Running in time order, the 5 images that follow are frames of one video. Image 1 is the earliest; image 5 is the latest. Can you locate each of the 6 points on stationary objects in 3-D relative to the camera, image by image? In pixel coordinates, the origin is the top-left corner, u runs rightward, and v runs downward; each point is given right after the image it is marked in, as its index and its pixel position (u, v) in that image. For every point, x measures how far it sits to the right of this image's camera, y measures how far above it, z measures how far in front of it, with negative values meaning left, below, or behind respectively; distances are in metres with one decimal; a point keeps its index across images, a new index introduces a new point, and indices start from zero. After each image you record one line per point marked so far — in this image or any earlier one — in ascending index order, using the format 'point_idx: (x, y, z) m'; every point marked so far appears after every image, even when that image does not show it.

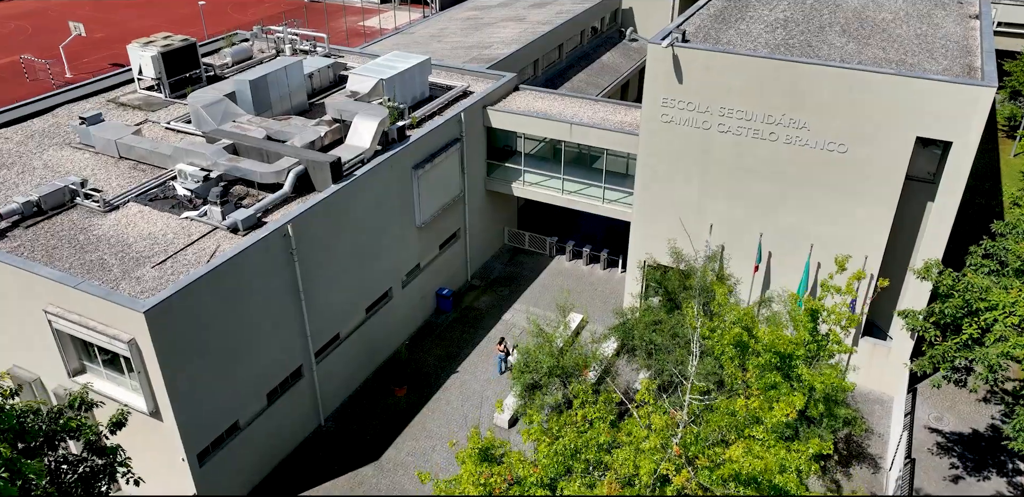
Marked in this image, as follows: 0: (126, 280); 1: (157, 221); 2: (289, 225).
0: (-8.3, -0.7, +17.2) m
1: (-8.7, +0.7, +19.5) m
2: (-5.4, +0.6, +19.1) m
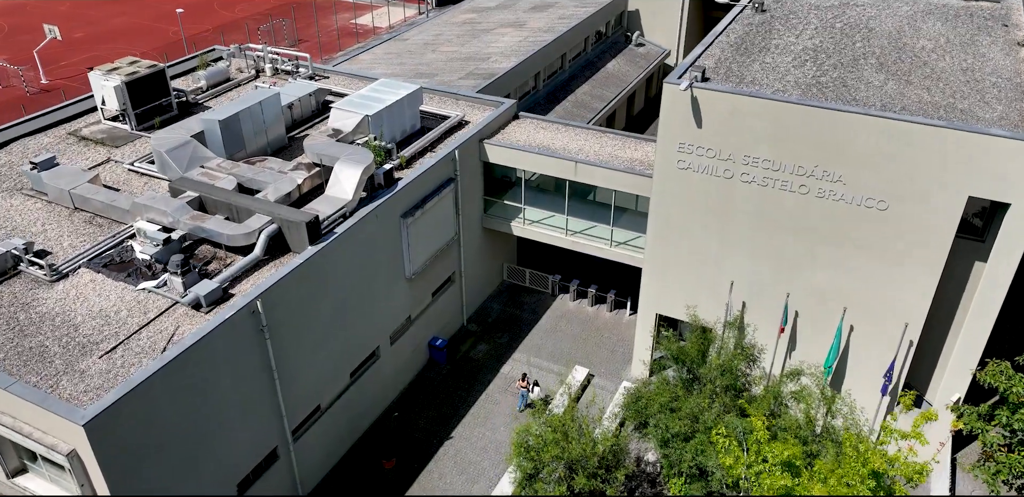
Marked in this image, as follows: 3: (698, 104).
0: (-8.4, -2.4, +15.0) m
1: (-8.7, -0.9, +17.3) m
2: (-5.4, -1.1, +16.9) m
3: (+4.5, +3.5, +19.3) m
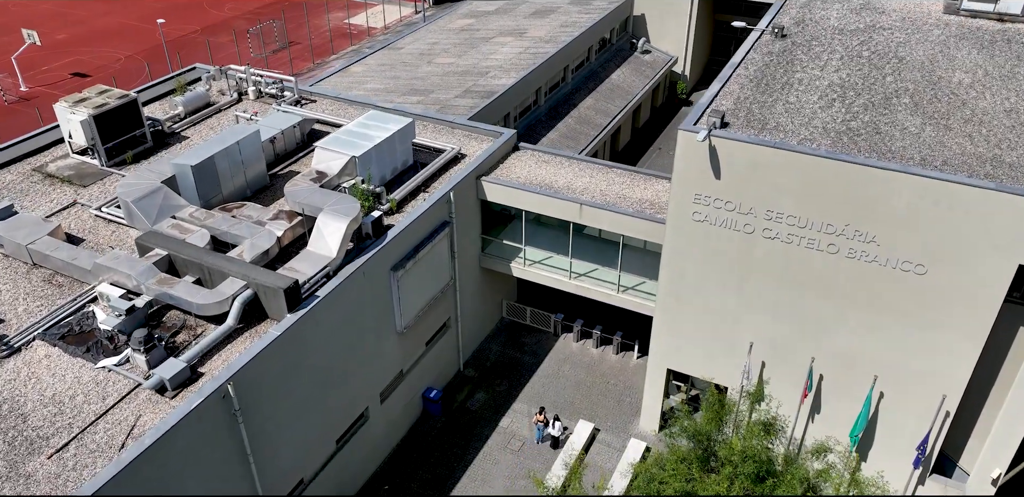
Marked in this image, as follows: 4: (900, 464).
0: (-8.4, -3.9, +13.3) m
1: (-8.8, -2.4, +15.6) m
2: (-5.4, -2.6, +15.2) m
3: (+4.5, +2.1, +17.5) m
4: (+9.3, -5.2, +19.1) m
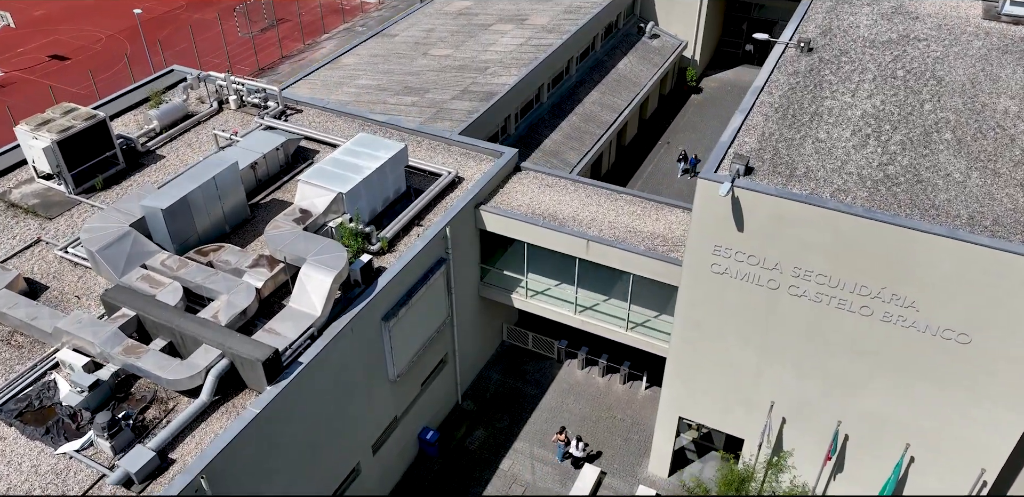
0: (-8.3, -5.4, +12.0) m
1: (-8.7, -3.7, +14.2) m
2: (-5.4, -3.9, +13.8) m
3: (+4.5, +0.9, +15.8) m
4: (+9.4, -6.3, +17.8) m
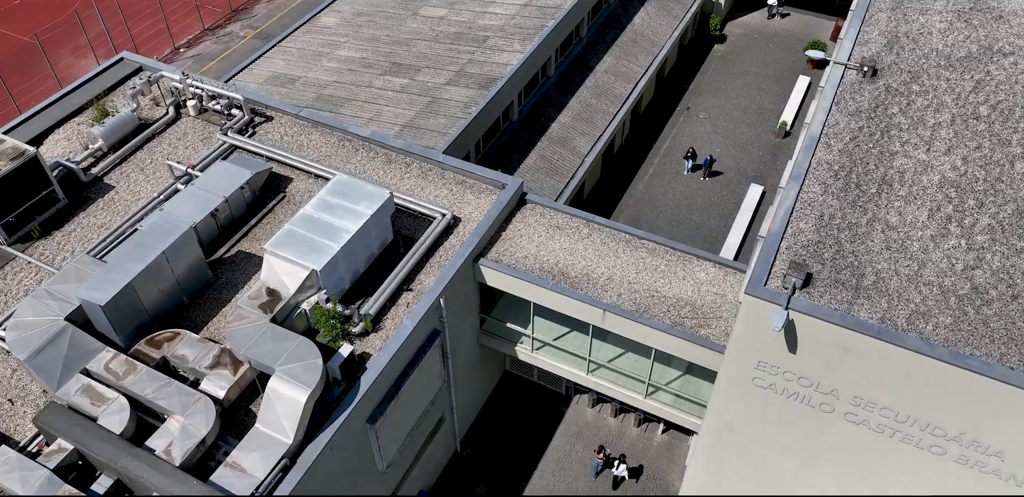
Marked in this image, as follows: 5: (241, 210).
0: (-8.2, -8.0, +10.2) m
1: (-8.6, -6.1, +12.1) m
2: (-5.3, -6.3, +11.8) m
3: (+4.6, -1.3, +13.0) m
4: (+9.5, -8.0, +16.1) m
5: (-6.4, +0.9, +18.7) m
